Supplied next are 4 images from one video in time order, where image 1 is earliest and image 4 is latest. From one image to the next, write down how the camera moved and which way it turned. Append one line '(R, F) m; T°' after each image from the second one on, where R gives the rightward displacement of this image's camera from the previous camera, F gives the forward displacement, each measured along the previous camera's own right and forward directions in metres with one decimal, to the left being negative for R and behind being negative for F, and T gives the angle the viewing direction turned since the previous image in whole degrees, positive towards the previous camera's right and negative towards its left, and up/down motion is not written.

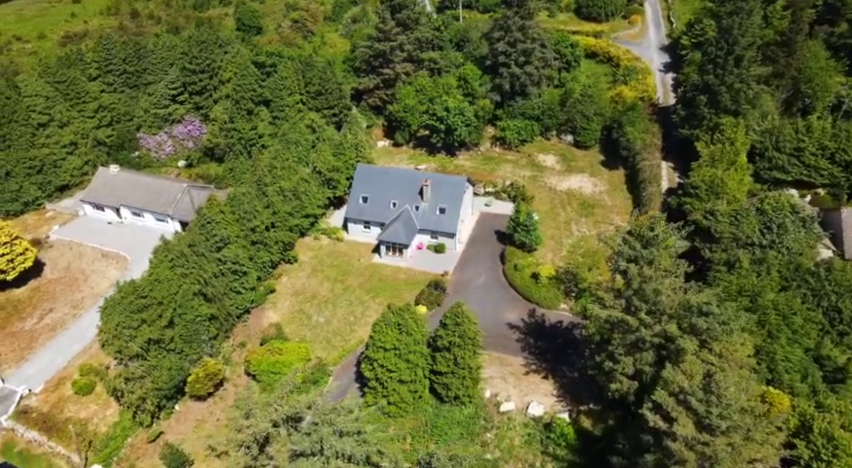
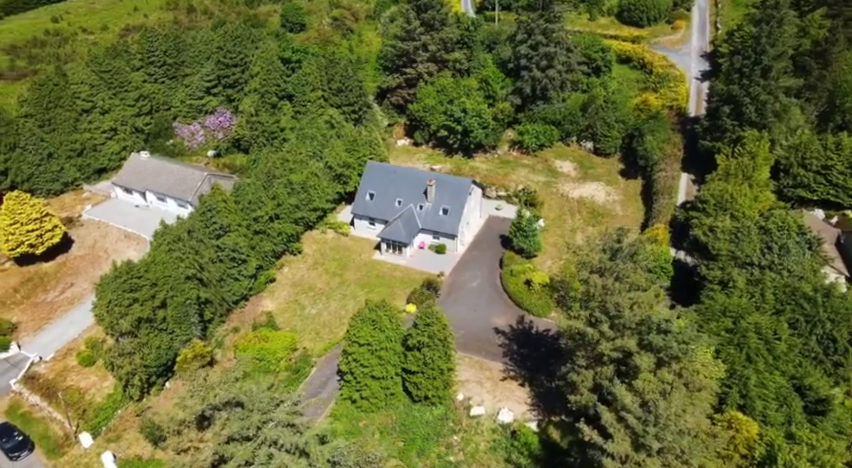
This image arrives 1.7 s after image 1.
(+4.4, 0.0) m; -6°
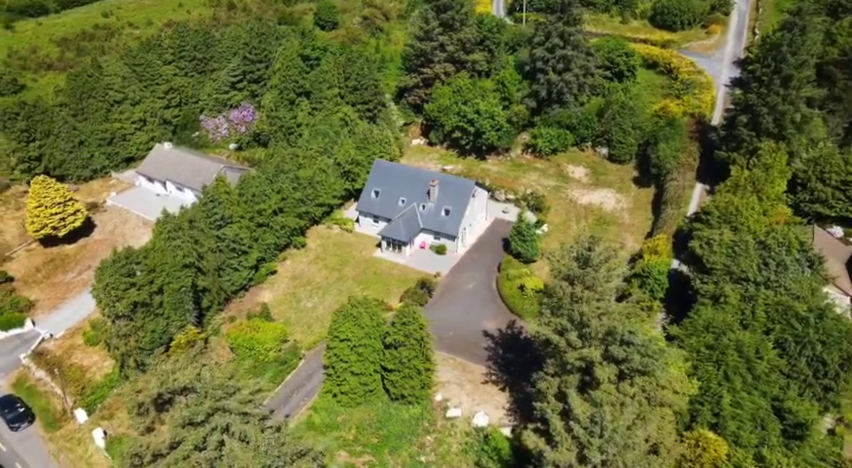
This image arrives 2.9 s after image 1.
(+3.4, 0.0) m; -4°
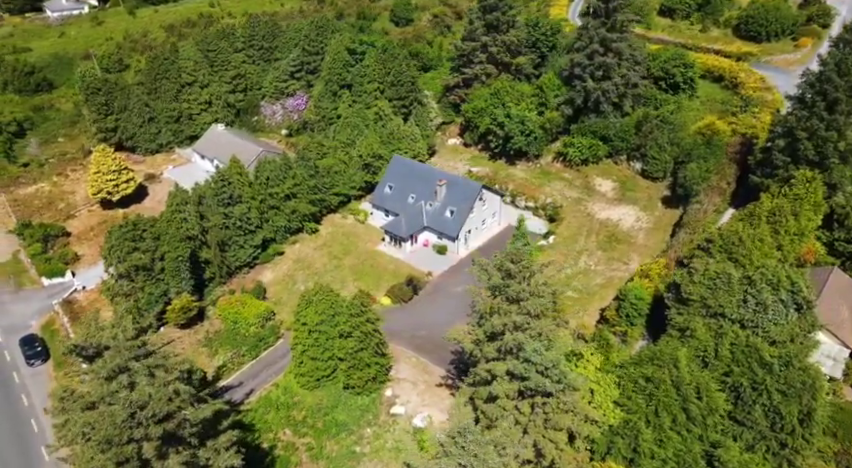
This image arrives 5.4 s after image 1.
(+7.9, +0.6) m; -10°
